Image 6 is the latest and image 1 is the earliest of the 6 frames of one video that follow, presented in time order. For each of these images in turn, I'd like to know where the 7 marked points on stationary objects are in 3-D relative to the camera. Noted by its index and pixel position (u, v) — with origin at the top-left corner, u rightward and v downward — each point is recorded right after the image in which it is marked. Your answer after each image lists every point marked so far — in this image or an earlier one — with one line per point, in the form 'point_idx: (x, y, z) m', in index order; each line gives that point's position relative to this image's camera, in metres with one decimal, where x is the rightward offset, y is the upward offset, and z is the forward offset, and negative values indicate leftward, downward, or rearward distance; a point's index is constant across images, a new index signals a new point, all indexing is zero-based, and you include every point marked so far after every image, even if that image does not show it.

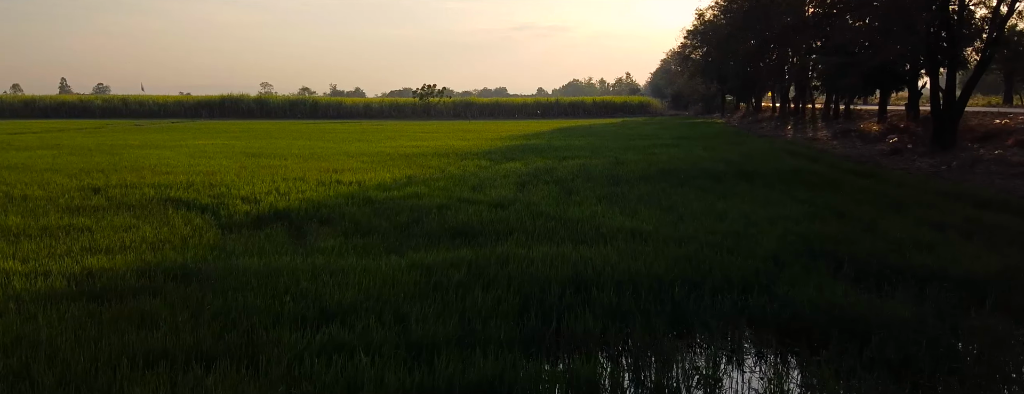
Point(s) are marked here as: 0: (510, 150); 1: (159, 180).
0: (0.0, +1.0, +14.5) m
1: (-4.8, +0.2, +8.8) m
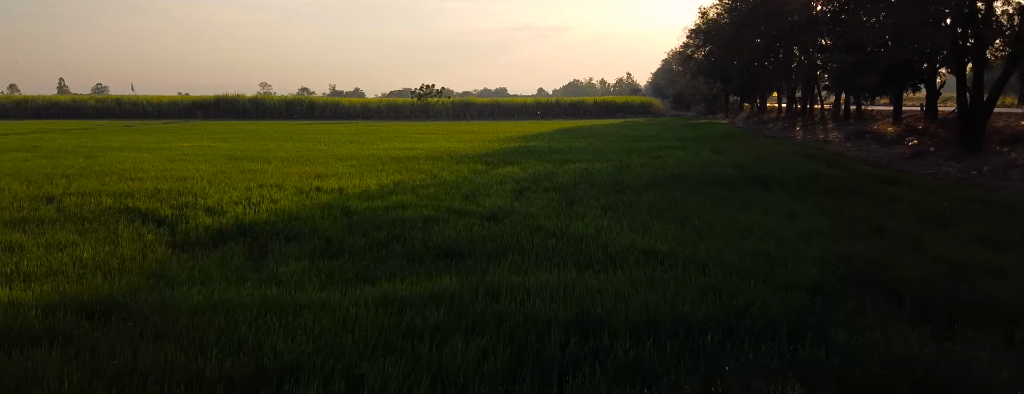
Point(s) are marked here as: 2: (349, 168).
0: (-0.1, +0.9, +13.8) m
1: (-4.8, +0.1, +8.1) m
2: (-2.7, +0.5, +10.7) m
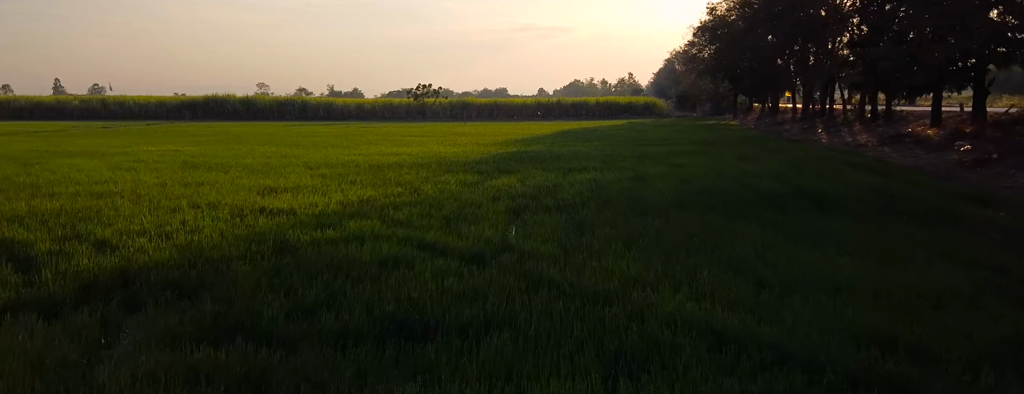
0: (-0.1, +0.7, +12.1) m
1: (-4.9, -0.1, +6.5) m
2: (-2.8, +0.3, +9.1) m
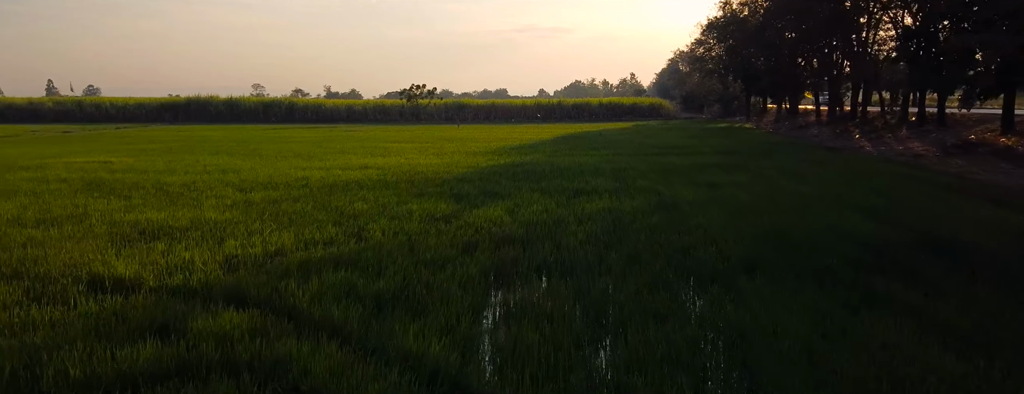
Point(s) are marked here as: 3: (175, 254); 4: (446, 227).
0: (-0.3, +0.3, +9.8) m
1: (-5.0, -0.5, +4.1) m
2: (-2.9, -0.1, +6.7) m
3: (-2.4, -0.4, +4.6) m
4: (-0.6, -0.3, +5.8) m
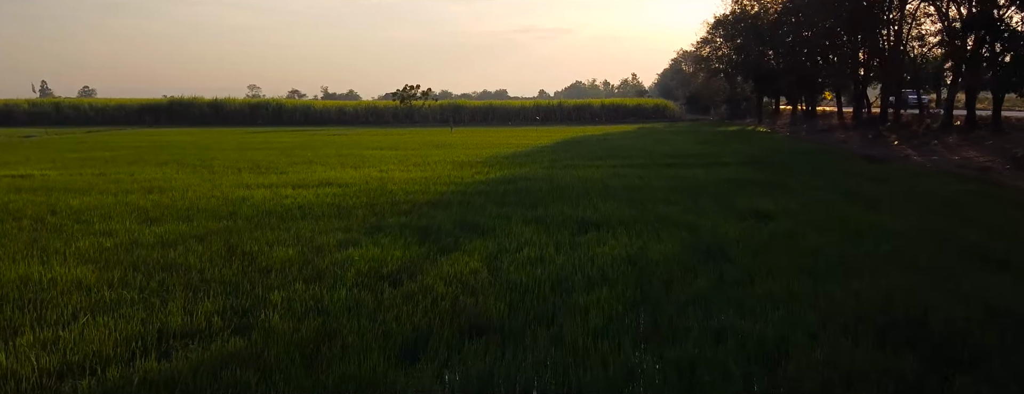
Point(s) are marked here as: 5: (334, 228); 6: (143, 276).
0: (-0.4, 0.0, +7.8) m
1: (-5.2, -0.8, +2.1) m
2: (-3.0, -0.5, +4.8) m
3: (-2.5, -0.7, +2.7) m
4: (-0.7, -0.6, +3.9) m
5: (-1.6, -0.3, +6.0) m
6: (-2.4, -0.5, +4.3) m
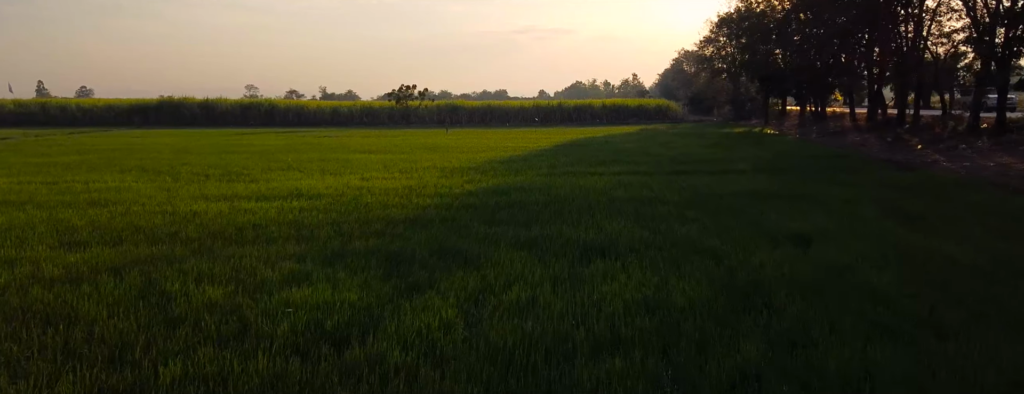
0: (-0.5, -0.2, +6.8) m
1: (-5.3, -1.0, +1.1) m
2: (-3.1, -0.6, +3.8) m
3: (-2.6, -0.9, +1.7) m
4: (-0.8, -0.8, +2.9) m
5: (-1.7, -0.5, +5.0) m
6: (-2.5, -0.7, +3.3) m
